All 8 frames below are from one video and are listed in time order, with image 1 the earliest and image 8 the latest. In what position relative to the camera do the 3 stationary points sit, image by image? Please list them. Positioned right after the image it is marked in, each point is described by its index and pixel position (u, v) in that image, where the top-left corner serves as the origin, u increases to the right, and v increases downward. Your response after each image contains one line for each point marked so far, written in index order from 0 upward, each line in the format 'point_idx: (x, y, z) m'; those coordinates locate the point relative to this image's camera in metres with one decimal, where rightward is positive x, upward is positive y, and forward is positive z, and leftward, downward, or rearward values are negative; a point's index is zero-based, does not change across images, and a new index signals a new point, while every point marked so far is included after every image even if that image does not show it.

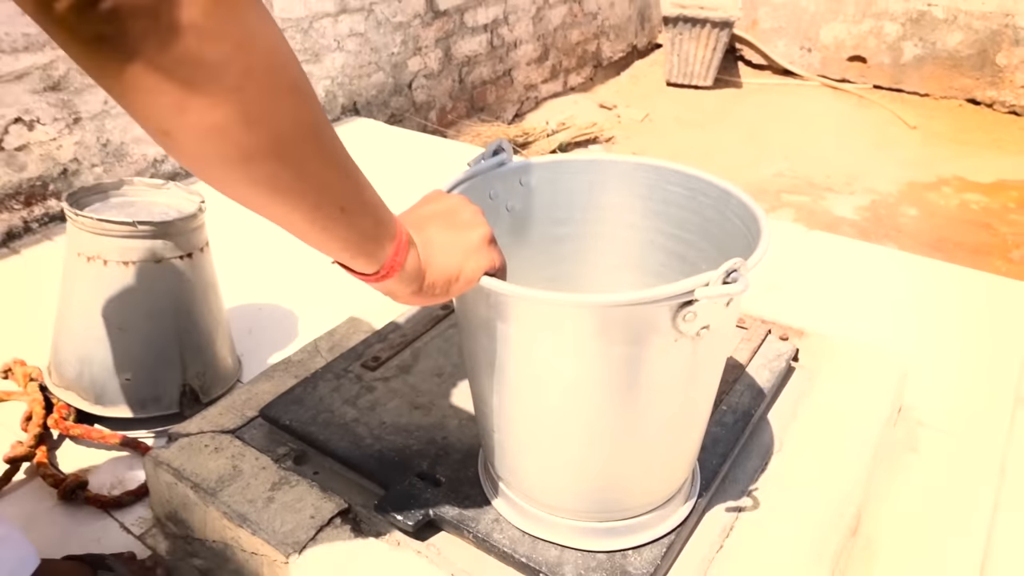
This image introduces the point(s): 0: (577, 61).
0: (+0.3, +1.0, +3.2) m
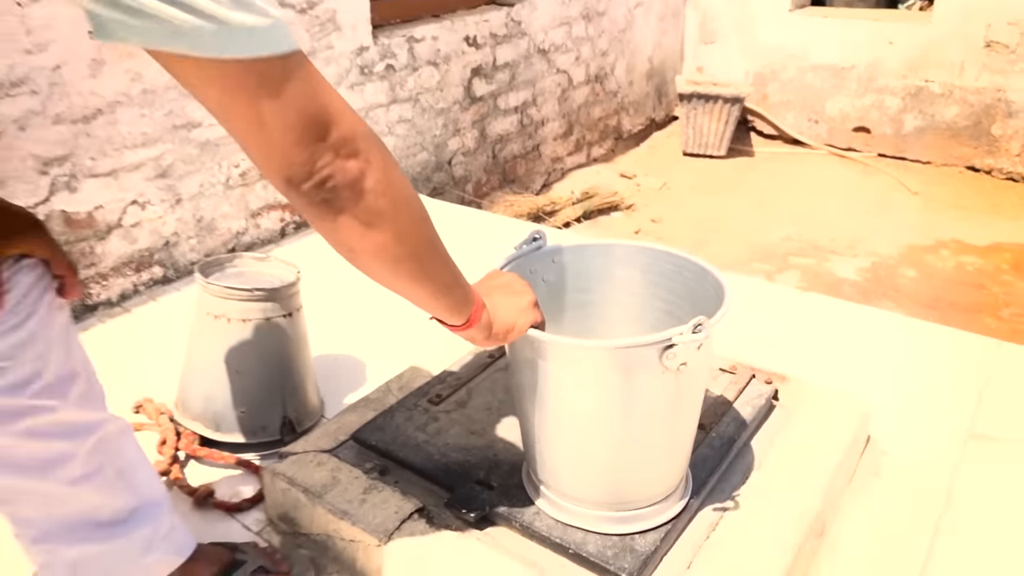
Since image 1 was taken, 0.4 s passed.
0: (+0.4, +0.7, +3.5) m
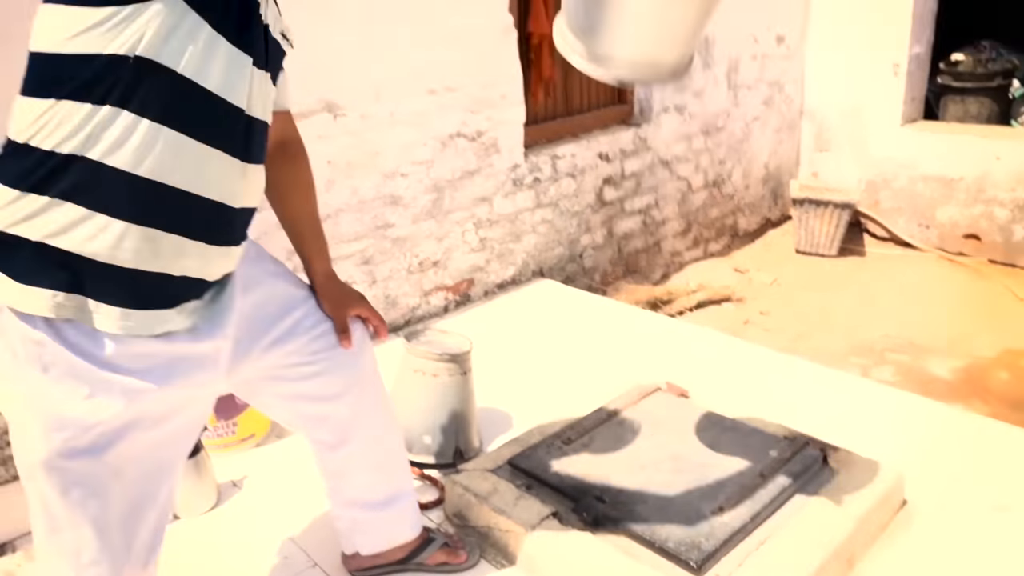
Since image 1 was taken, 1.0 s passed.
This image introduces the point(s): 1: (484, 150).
0: (+1.0, +0.3, +4.0) m
1: (-0.1, +0.5, +2.9) m
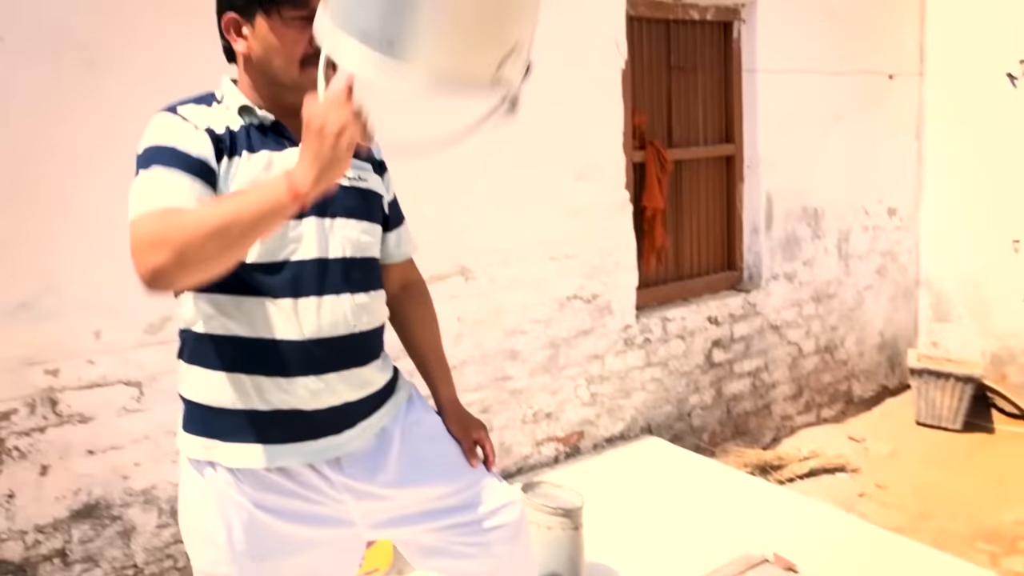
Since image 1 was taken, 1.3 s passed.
0: (+1.6, -0.6, +3.9) m
1: (+0.3, -0.1, +3.1) m
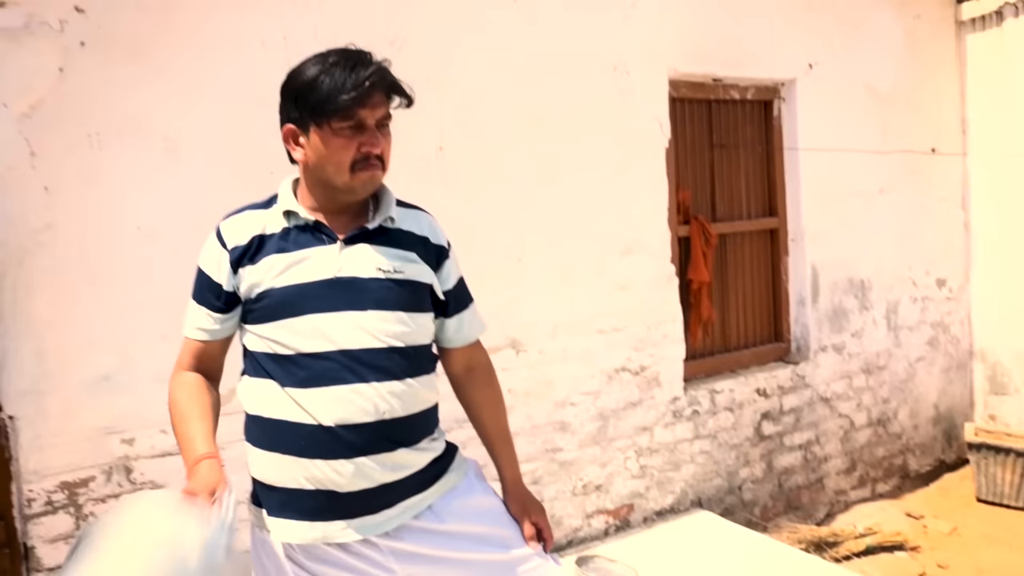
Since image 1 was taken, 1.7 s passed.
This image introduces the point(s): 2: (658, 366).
0: (+1.9, -0.9, +3.9) m
1: (+0.5, -0.4, +3.1) m
2: (+0.6, -0.3, +3.1) m
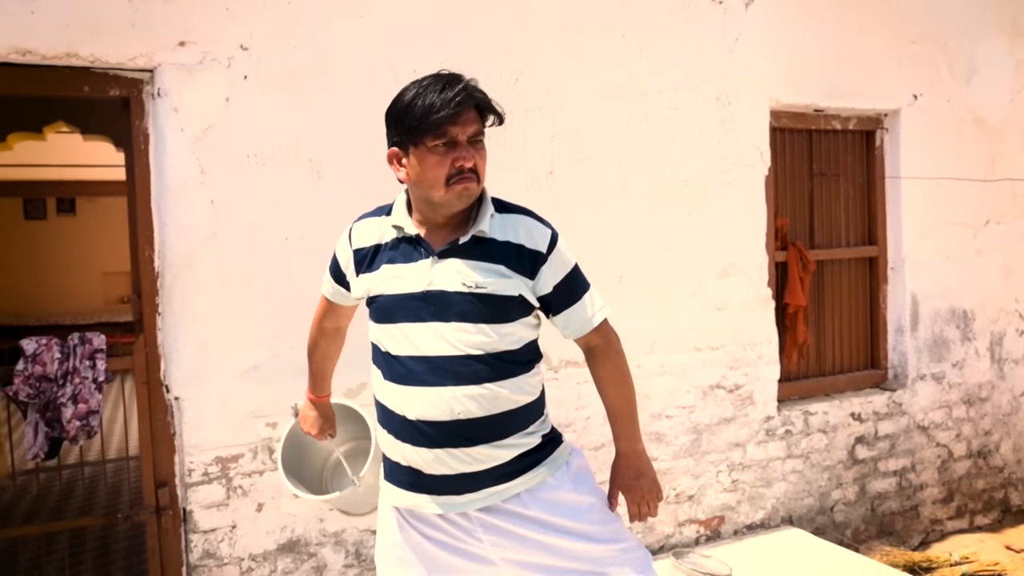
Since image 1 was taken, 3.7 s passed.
0: (+2.3, -1.1, +3.8) m
1: (+1.0, -0.5, +3.2) m
2: (+1.0, -0.4, +3.3) m
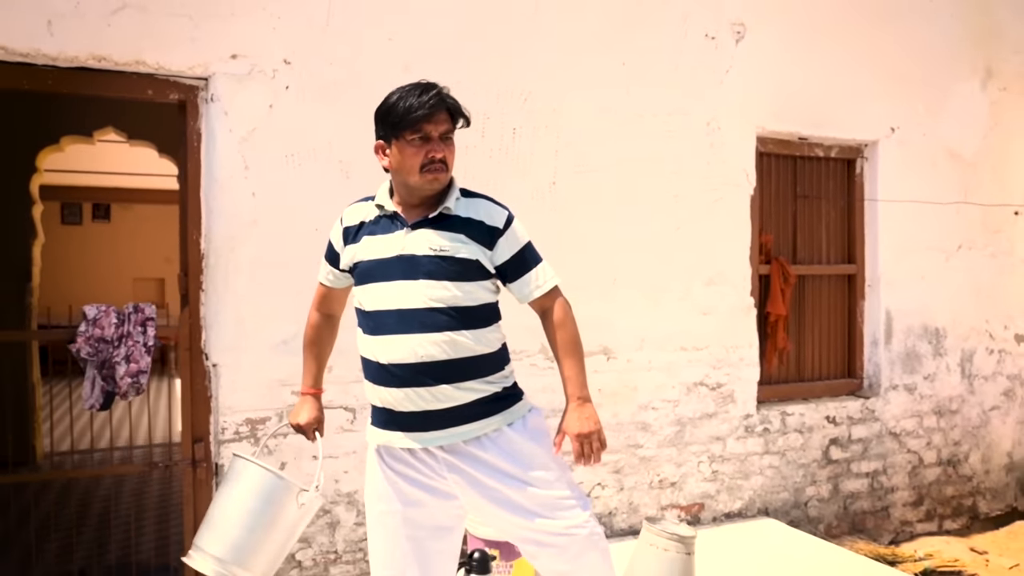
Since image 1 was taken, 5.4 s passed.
0: (+2.3, -1.2, +4.0) m
1: (+1.0, -0.5, +3.5) m
2: (+1.0, -0.4, +3.5) m
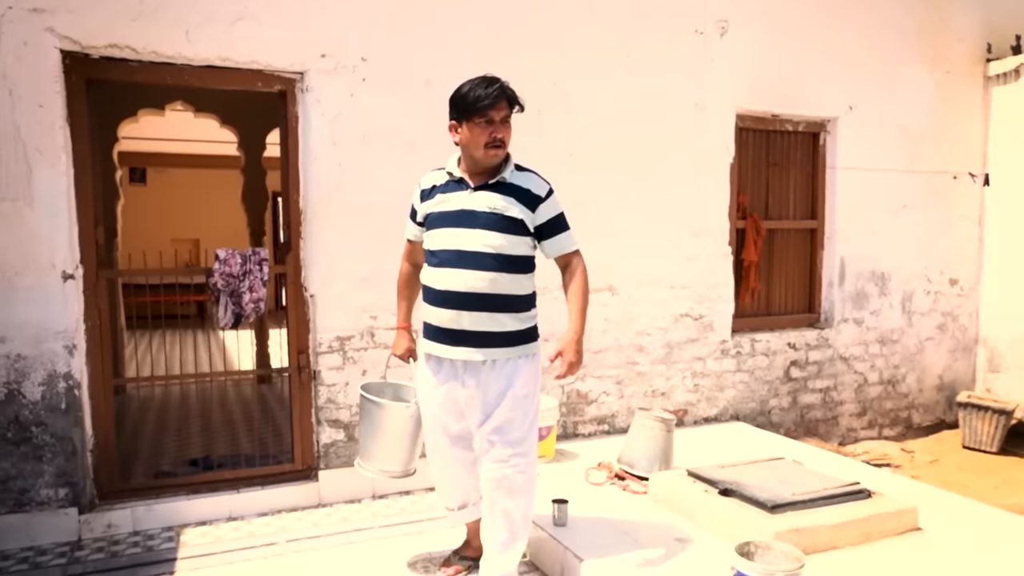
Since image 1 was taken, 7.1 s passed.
0: (+2.4, -0.9, +4.9) m
1: (+1.1, -0.2, +4.4) m
2: (+1.1, -0.2, +4.4) m
